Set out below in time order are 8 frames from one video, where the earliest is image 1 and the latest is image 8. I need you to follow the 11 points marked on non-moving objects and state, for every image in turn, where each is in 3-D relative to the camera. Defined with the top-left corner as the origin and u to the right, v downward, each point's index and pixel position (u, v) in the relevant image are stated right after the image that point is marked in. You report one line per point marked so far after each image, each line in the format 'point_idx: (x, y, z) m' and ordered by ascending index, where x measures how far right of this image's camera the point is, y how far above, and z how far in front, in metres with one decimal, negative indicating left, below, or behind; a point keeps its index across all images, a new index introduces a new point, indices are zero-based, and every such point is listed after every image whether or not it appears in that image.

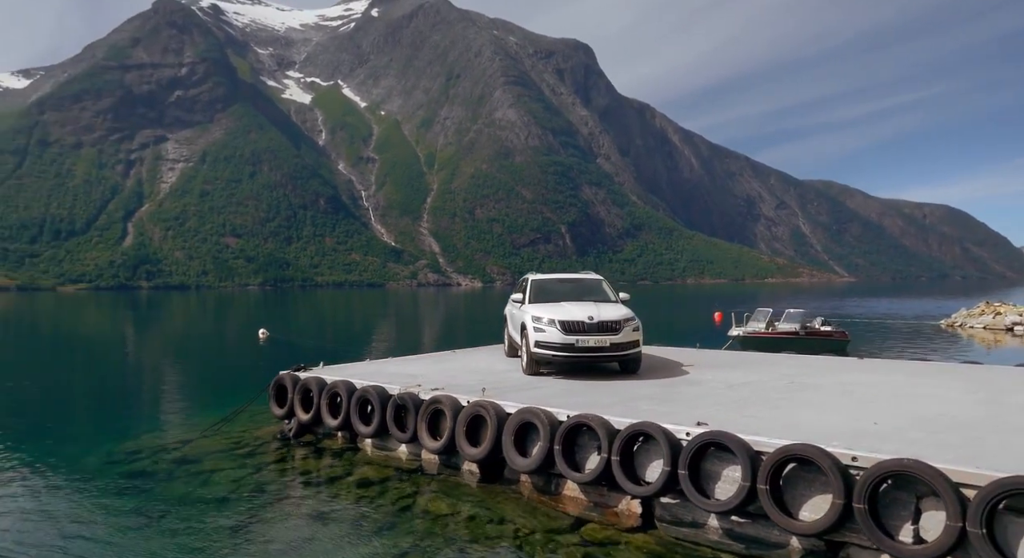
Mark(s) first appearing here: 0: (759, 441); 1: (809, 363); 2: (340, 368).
0: (+2.8, -1.8, +7.6) m
1: (+7.5, -2.0, +15.7) m
2: (-4.0, -2.2, +15.7) m
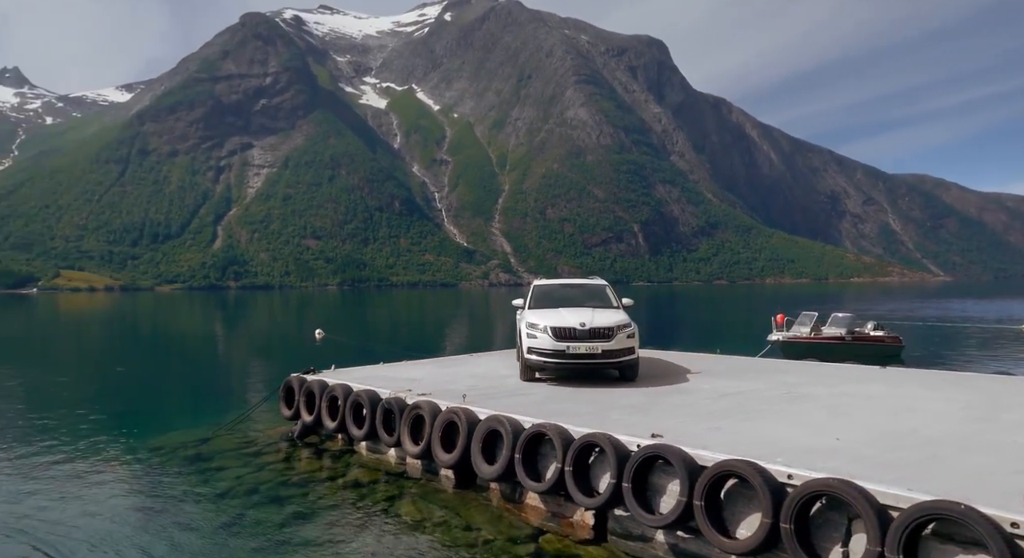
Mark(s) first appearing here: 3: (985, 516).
0: (+2.1, -1.9, +7.4) m
1: (+7.5, -2.2, +15.0) m
2: (-4.0, -2.3, +16.1) m
3: (+3.6, -1.8, +5.2) m
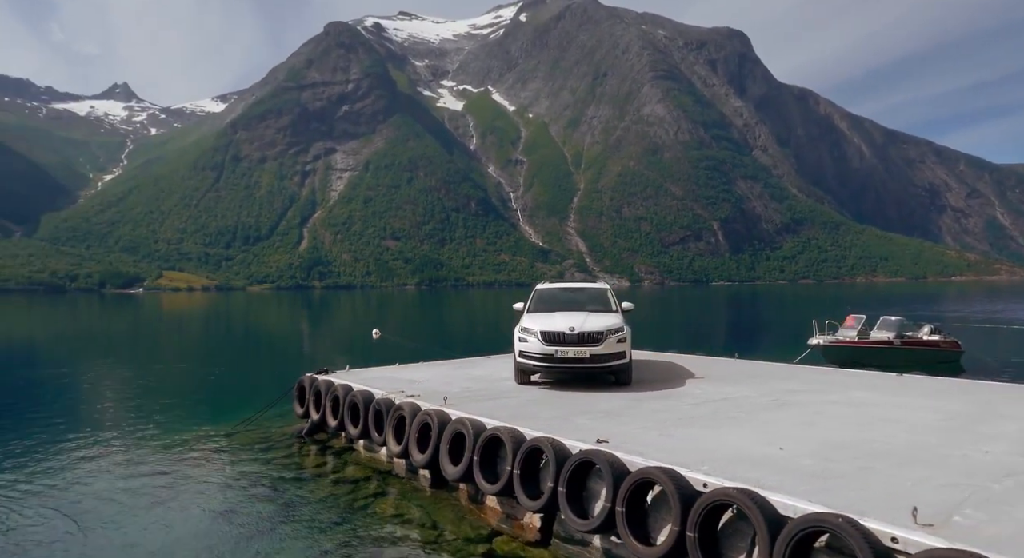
0: (+1.3, -2.0, +7.4) m
1: (+7.4, -2.2, +14.5) m
2: (-3.9, -2.4, +16.6) m
3: (+2.6, -1.9, +5.1) m
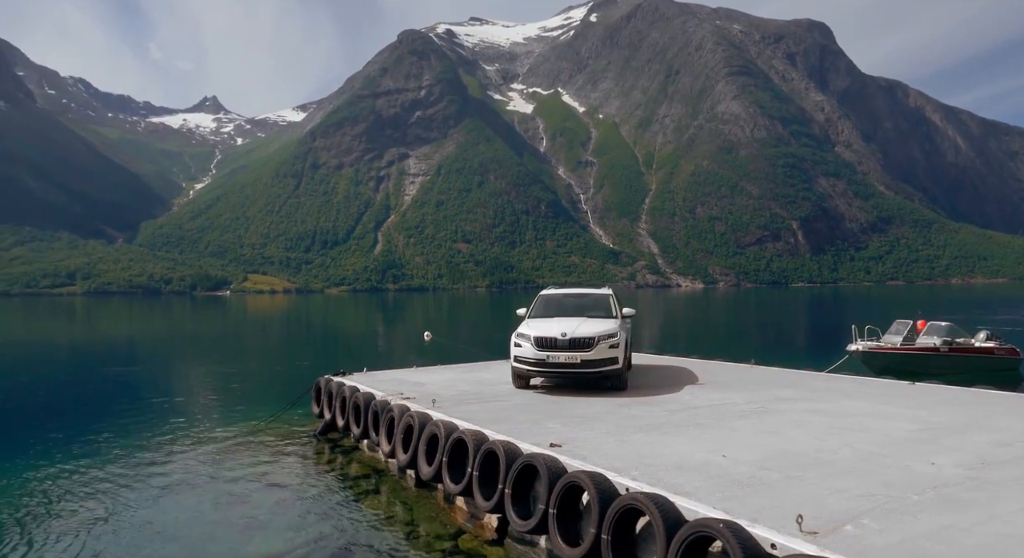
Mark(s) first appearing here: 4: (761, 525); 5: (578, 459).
0: (+0.7, -2.1, +7.6) m
1: (+7.3, -2.4, +14.2) m
2: (-3.8, -2.6, +17.3) m
3: (+1.8, -2.0, +5.2) m
4: (+2.0, -2.0, +5.2) m
5: (+0.8, -2.1, +7.6) m
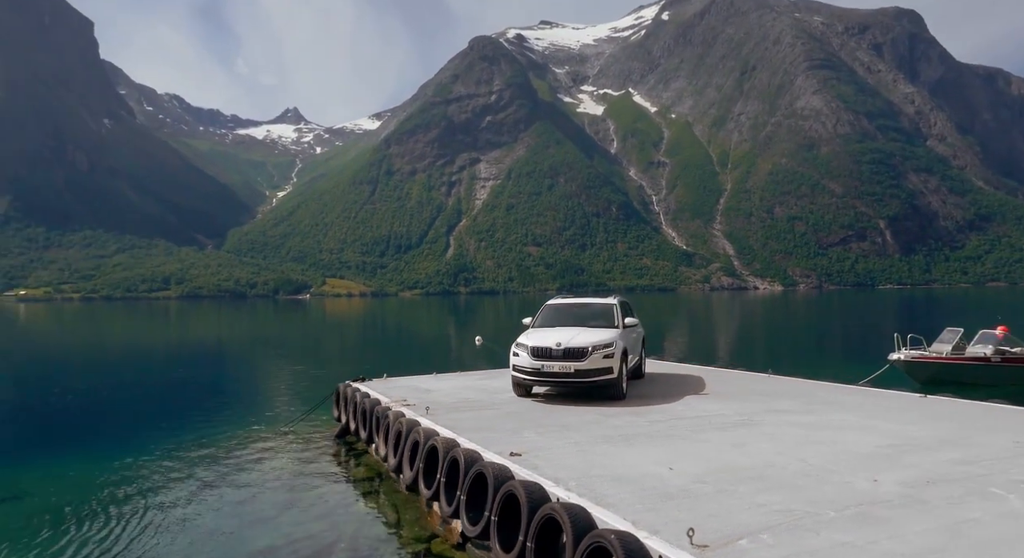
0: (+0.1, -2.3, +7.9) m
1: (+7.3, -2.6, +13.9) m
2: (-3.5, -2.8, +17.9) m
3: (+1.0, -2.2, +5.4) m
4: (+1.2, -2.2, +5.4) m
5: (+0.2, -2.3, +7.9) m
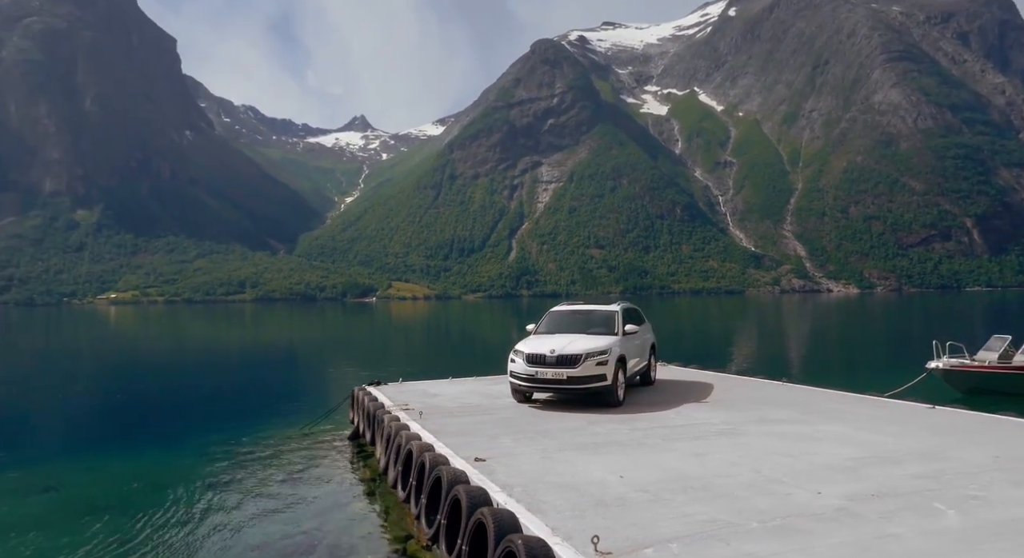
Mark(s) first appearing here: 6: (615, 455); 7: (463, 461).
0: (-0.4, -2.5, +8.2) m
1: (+7.2, -2.7, +13.6) m
2: (-3.3, -3.0, +18.4) m
3: (+0.2, -2.3, +5.6) m
4: (+0.5, -2.3, +5.6) m
5: (-0.4, -2.5, +8.1) m
6: (+1.6, -2.5, +9.3) m
7: (-0.7, -2.5, +8.9) m
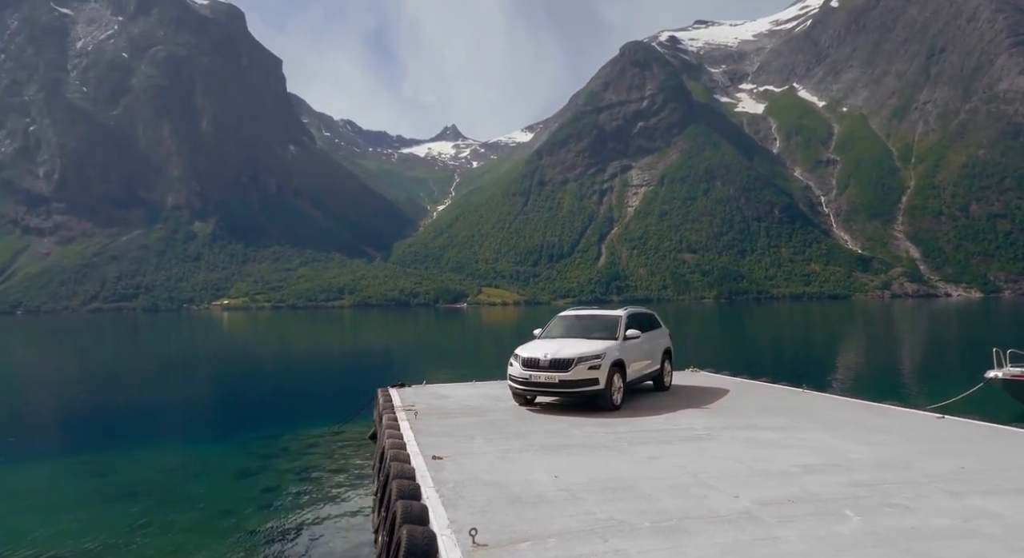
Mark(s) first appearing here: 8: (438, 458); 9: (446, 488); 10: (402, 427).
0: (-1.2, -2.6, +8.6) m
1: (+7.0, -2.8, +13.2) m
2: (-2.9, -3.2, +19.1) m
3: (-0.8, -2.4, +6.0) m
4: (-0.6, -2.4, +5.9) m
5: (-1.1, -2.5, +8.6) m
6: (+1.0, -2.6, +9.5) m
7: (-1.3, -2.6, +9.4) m
8: (-1.1, -2.6, +9.5) m
9: (-0.7, -2.5, +7.8) m
10: (-2.3, -2.9, +12.8) m
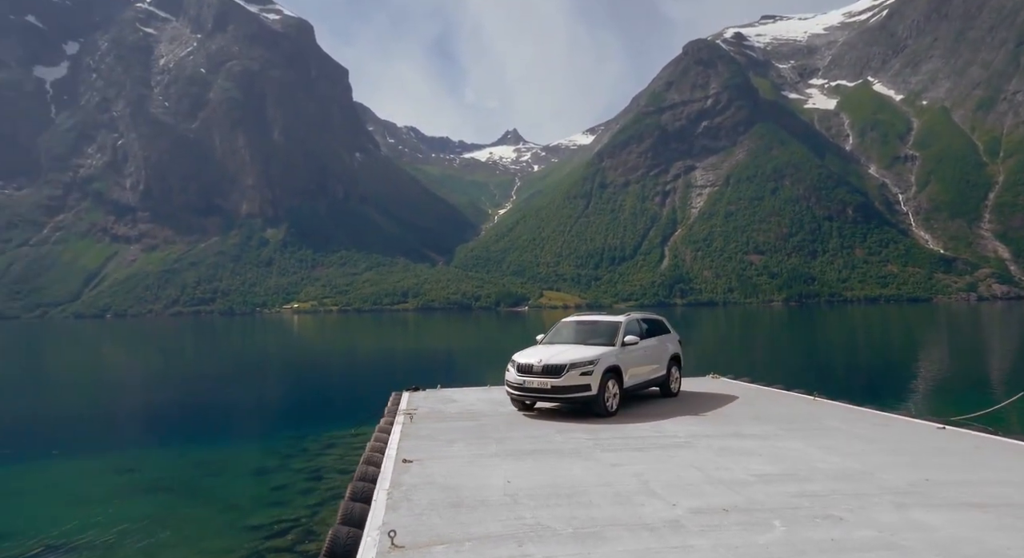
0: (-1.7, -2.7, +9.0) m
1: (+6.7, -2.9, +12.9) m
2: (-2.7, -3.4, +19.5) m
3: (-1.5, -2.5, +6.3) m
4: (-1.3, -2.5, +6.2) m
5: (-1.7, -2.7, +8.9) m
6: (+0.5, -2.8, +9.6) m
7: (-1.8, -2.8, +9.7) m
8: (-1.6, -2.8, +9.8) m
9: (-1.3, -2.6, +8.1) m
10: (-2.5, -3.1, +13.2) m
